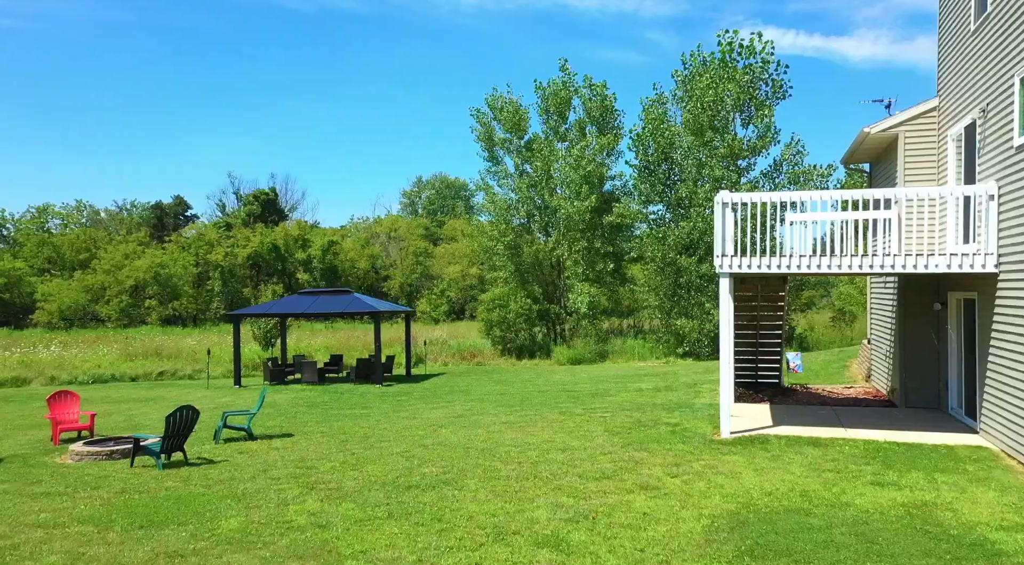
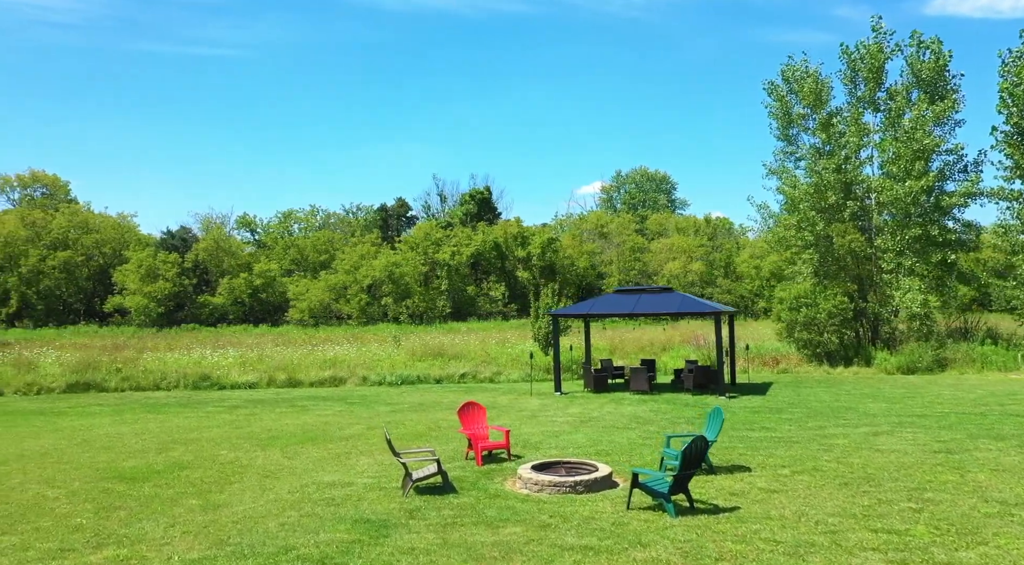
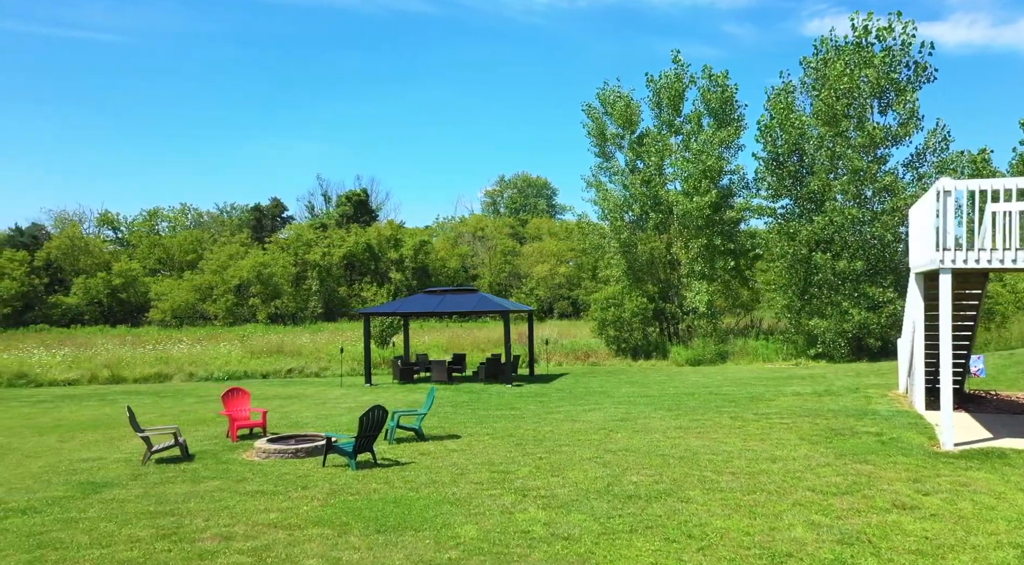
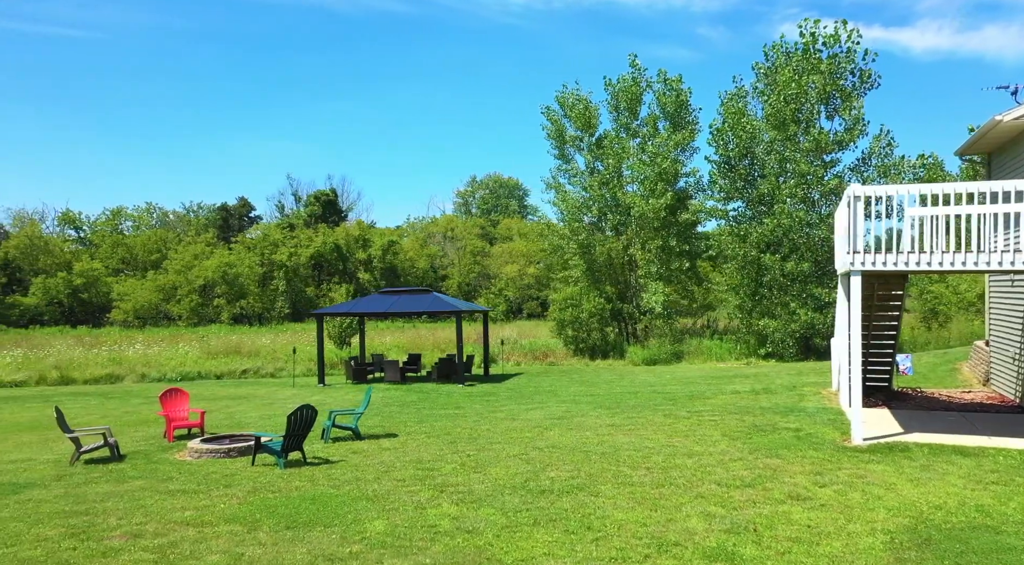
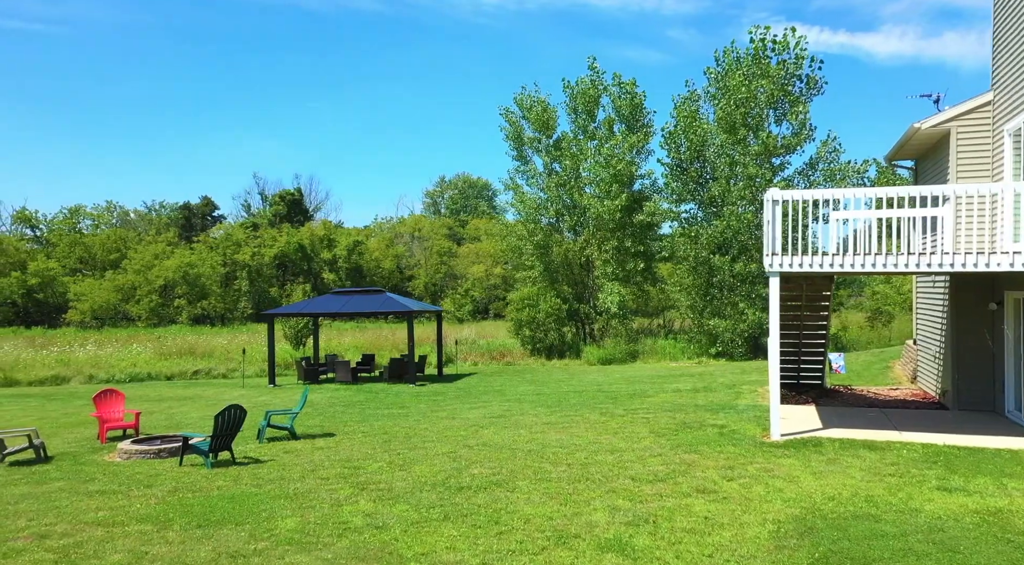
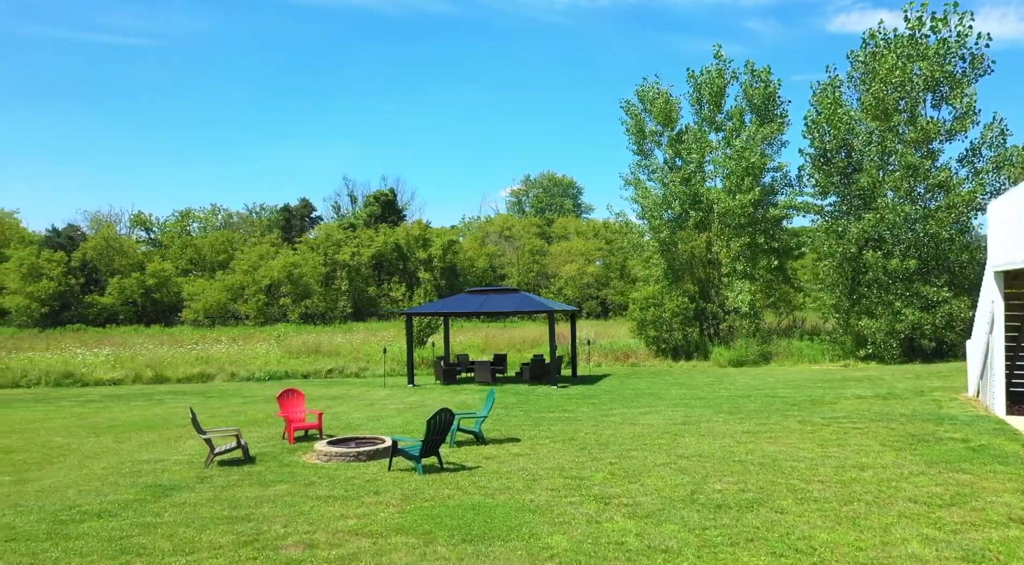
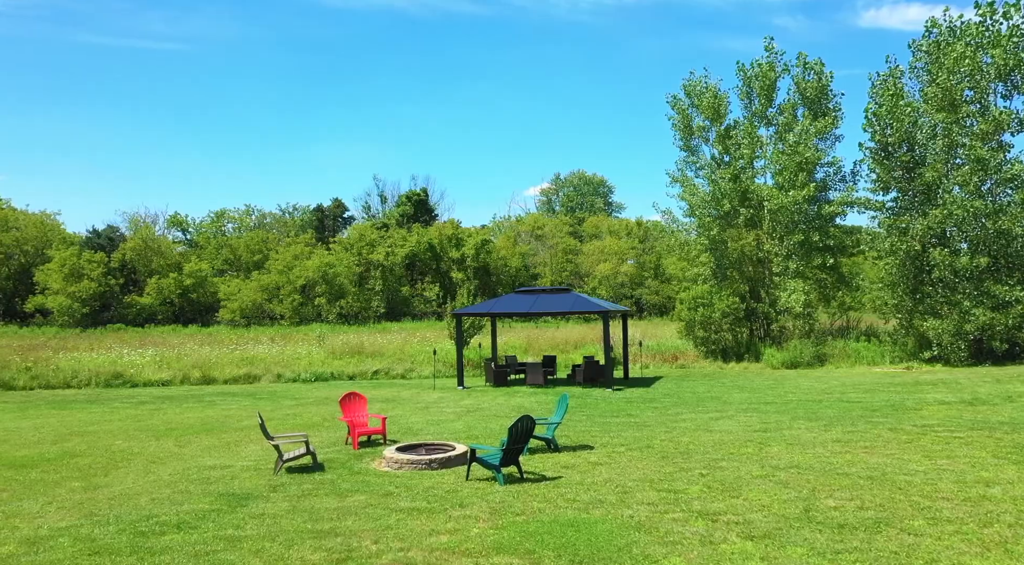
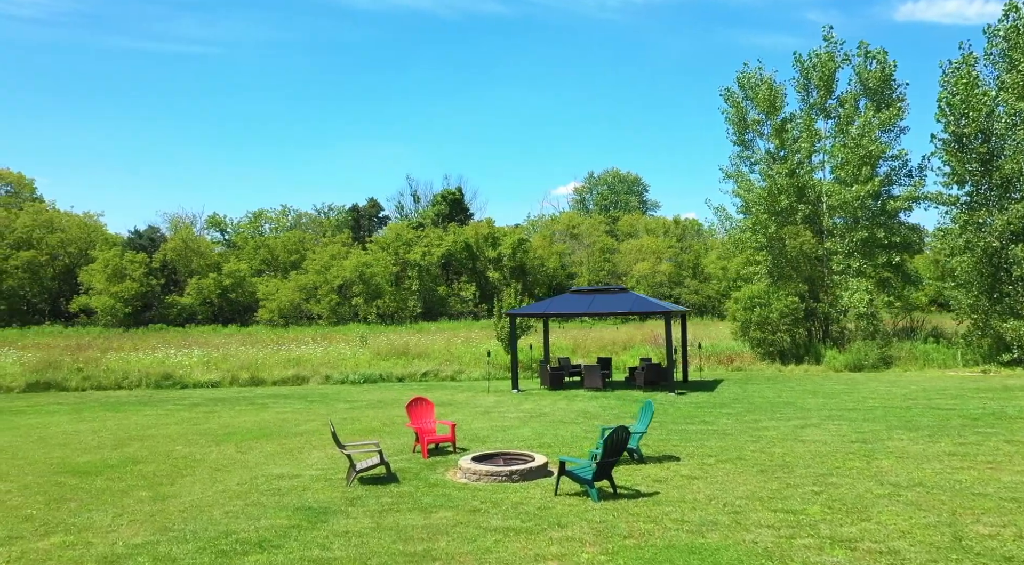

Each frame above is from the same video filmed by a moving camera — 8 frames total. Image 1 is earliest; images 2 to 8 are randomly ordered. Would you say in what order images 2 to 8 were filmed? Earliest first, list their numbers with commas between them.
5, 4, 3, 6, 7, 8, 2
